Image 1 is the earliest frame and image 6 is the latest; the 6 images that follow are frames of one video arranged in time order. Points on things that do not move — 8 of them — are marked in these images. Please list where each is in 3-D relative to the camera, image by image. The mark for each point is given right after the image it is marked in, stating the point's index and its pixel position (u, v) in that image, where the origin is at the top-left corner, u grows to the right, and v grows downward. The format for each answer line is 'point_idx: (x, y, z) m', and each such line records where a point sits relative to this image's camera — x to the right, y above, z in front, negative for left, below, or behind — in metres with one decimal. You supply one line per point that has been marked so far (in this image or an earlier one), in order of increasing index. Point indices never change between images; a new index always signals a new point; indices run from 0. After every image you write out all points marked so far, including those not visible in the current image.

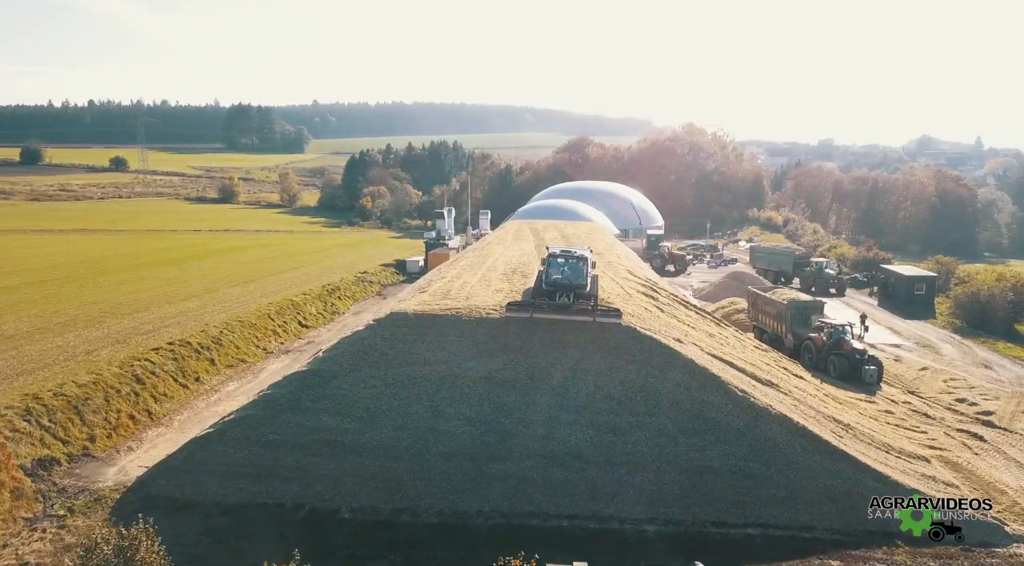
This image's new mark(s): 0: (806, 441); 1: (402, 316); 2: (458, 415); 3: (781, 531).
0: (+5.6, -3.0, +14.1) m
1: (-2.4, -0.8, +16.7) m
2: (-1.1, -2.6, +14.7) m
3: (+4.7, -4.3, +13.0) m
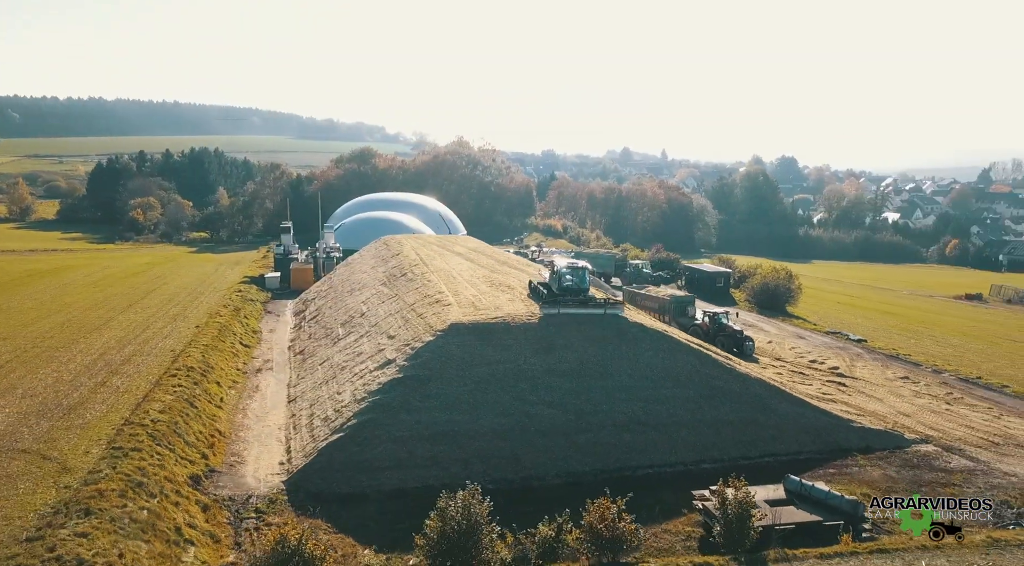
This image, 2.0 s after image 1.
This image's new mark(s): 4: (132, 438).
0: (+7.2, -3.0, +20.1) m
1: (-1.3, -1.1, +19.8) m
2: (+0.7, -2.9, +18.4) m
3: (+6.8, -4.3, +18.7) m
4: (-7.8, -3.2, +15.6) m
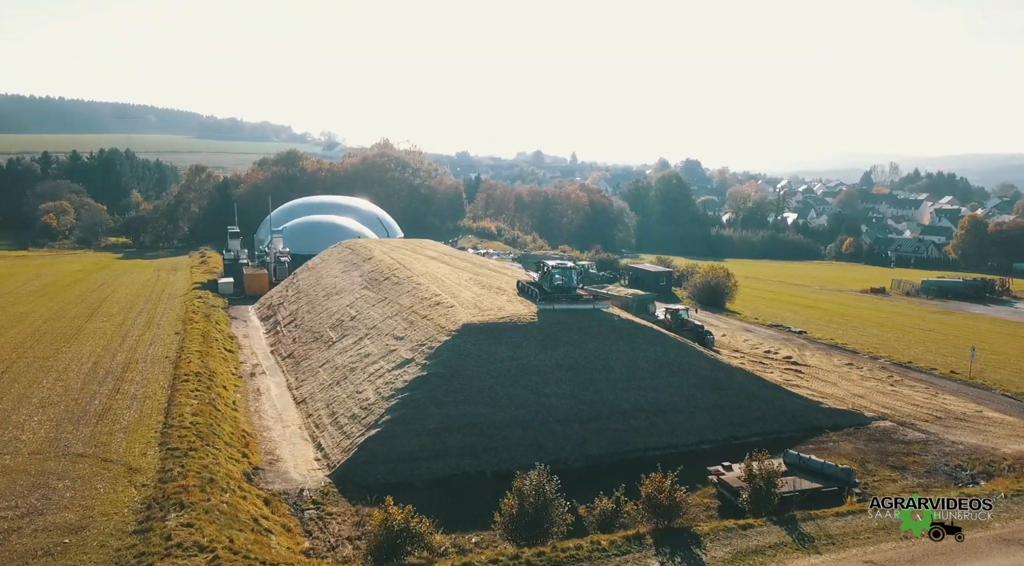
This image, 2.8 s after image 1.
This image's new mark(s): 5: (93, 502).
0: (+7.3, -2.9, +22.3) m
1: (-1.1, -1.2, +21.0) m
2: (+1.1, -2.9, +19.9) m
3: (+7.1, -4.2, +20.9) m
4: (-7.0, -3.4, +16.1) m
5: (-7.2, -3.8, +13.0) m
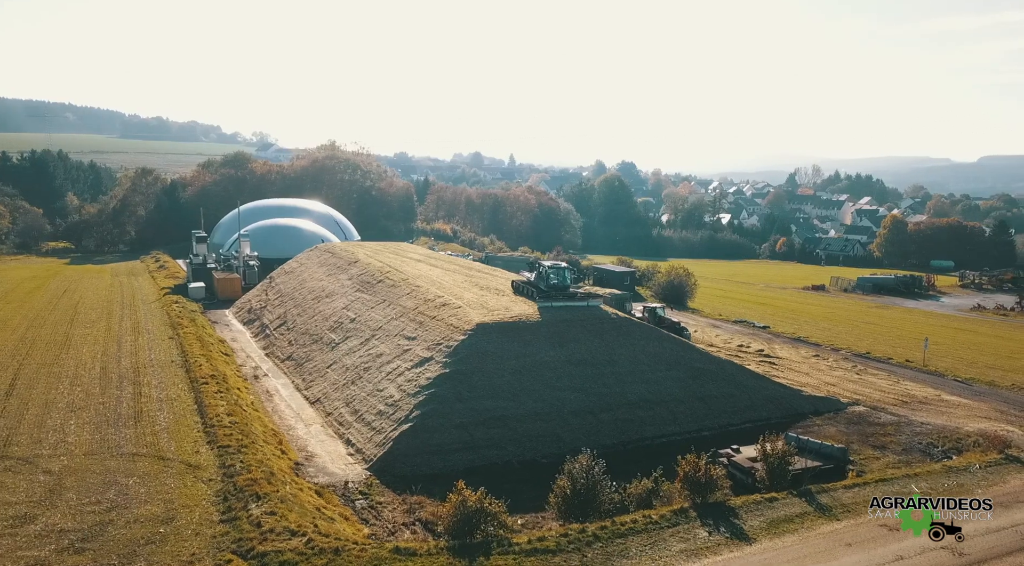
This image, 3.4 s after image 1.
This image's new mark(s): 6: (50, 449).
0: (+7.5, -2.9, +24.1) m
1: (-0.8, -1.2, +22.1) m
2: (+1.5, -2.9, +21.1) m
3: (+7.5, -4.2, +22.7) m
4: (-6.3, -3.5, +16.8) m
5: (-6.2, -3.9, +13.6) m
6: (-9.7, -3.5, +15.8) m
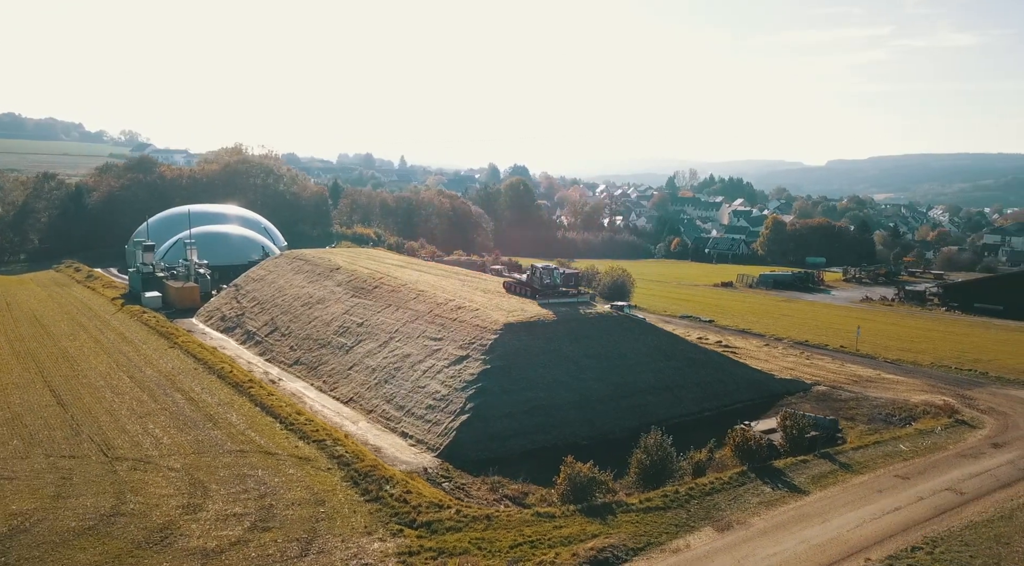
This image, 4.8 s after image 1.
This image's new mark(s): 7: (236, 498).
0: (+7.9, -2.8, +27.4) m
1: (0.0, -1.3, +24.2) m
2: (+2.4, -2.9, +23.6) m
3: (+8.1, -4.1, +25.9) m
4: (-4.7, -3.6, +18.1) m
5: (-4.1, -4.0, +15.0) m
6: (-7.9, -3.7, +16.6) m
7: (-5.2, -4.0, +14.1) m
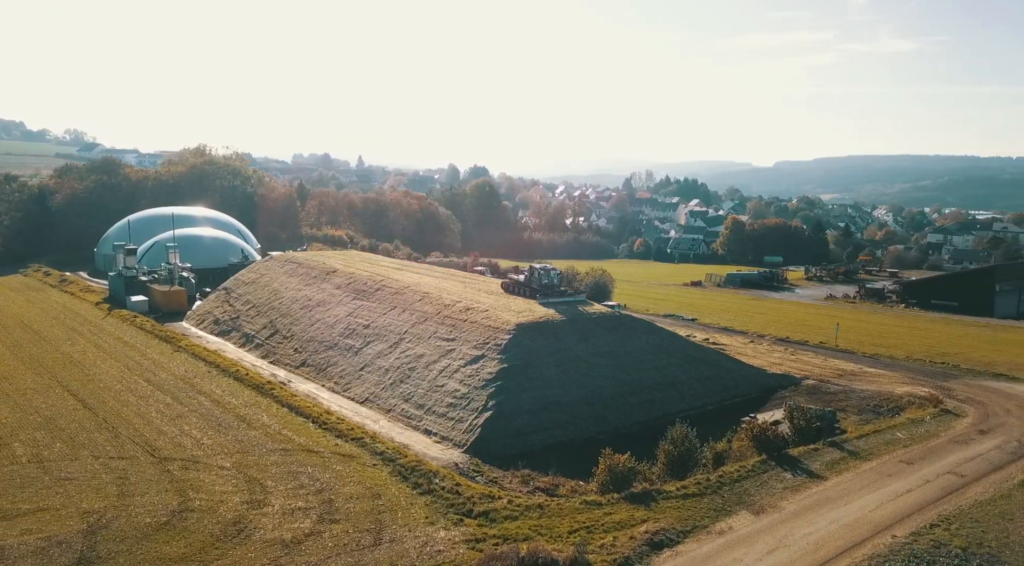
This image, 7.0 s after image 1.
0: (+8.1, -2.8, +28.6) m
1: (+0.3, -1.3, +25.0) m
2: (+2.8, -3.0, +24.5) m
3: (+8.4, -4.1, +27.2) m
4: (-4.0, -3.7, +18.7) m
5: (-3.2, -4.1, +15.6) m
6: (-7.1, -3.8, +17.0) m
7: (-4.2, -4.1, +14.6) m
